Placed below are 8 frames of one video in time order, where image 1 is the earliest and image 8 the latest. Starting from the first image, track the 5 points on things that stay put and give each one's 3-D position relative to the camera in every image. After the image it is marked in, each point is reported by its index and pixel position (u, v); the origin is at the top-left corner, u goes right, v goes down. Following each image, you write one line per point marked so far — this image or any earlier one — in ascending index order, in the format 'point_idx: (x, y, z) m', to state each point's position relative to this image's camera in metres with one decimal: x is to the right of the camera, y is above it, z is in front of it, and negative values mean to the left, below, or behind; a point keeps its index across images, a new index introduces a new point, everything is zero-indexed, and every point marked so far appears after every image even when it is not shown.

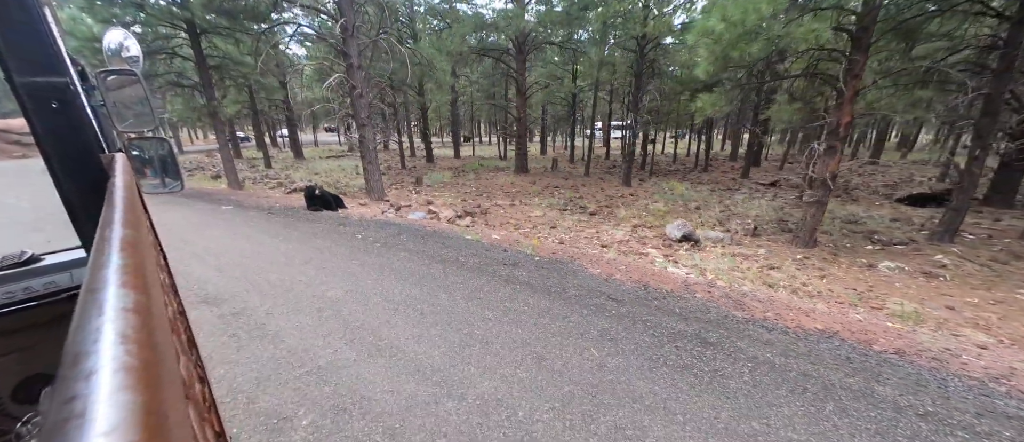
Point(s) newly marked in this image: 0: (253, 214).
0: (-5.3, +0.2, +7.5) m
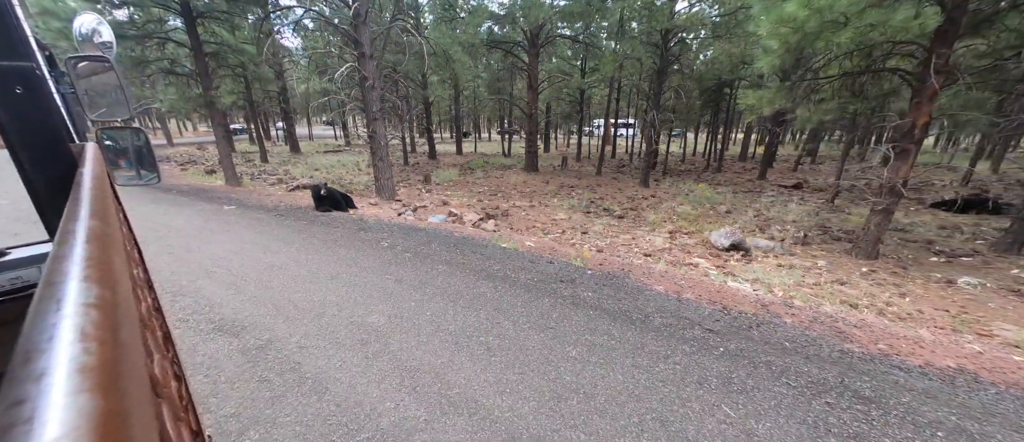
0: (-4.8, +0.1, +6.9) m
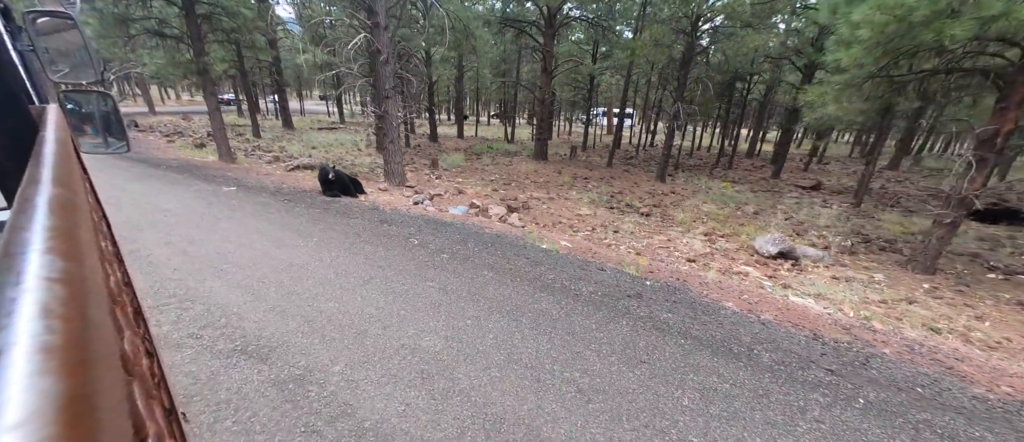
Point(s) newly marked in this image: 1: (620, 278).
0: (-4.3, +0.4, +6.2) m
1: (+1.2, -0.6, +3.9) m
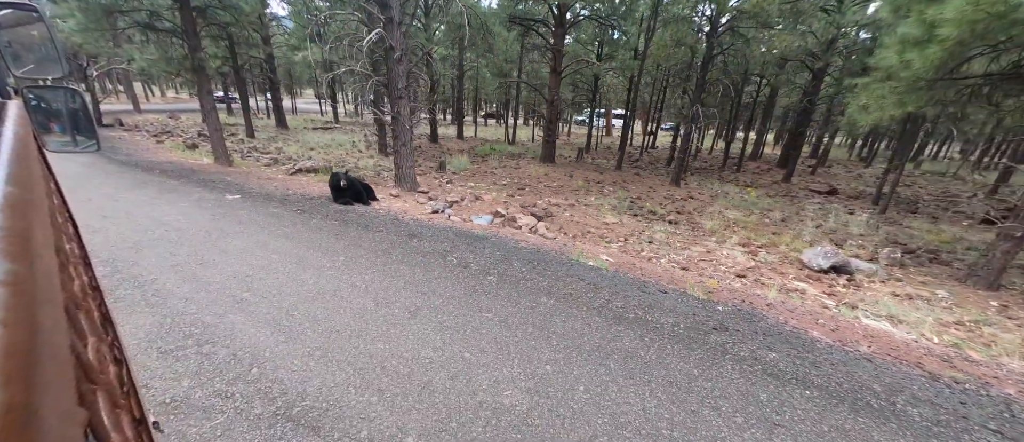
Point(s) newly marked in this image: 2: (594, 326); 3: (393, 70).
0: (-3.8, +0.2, +5.7) m
1: (+1.7, -0.8, +3.5) m
2: (+0.6, -0.8, +2.9) m
3: (-2.6, +3.3, +8.0) m
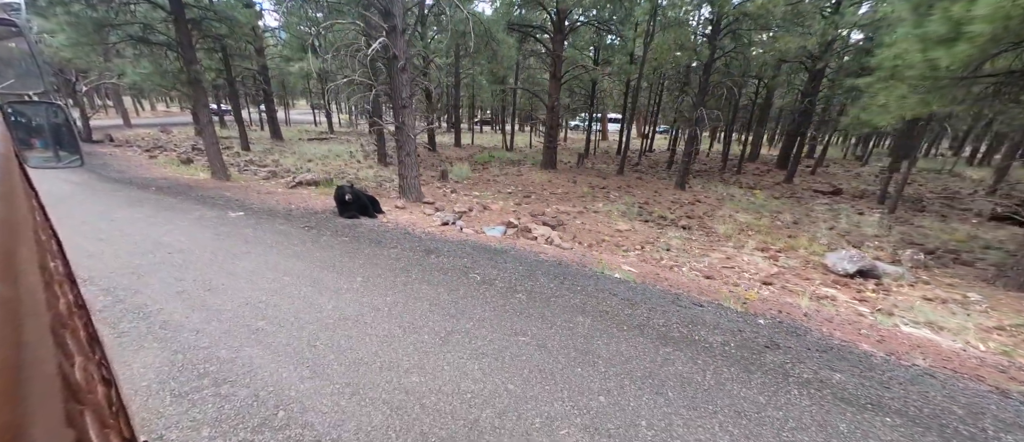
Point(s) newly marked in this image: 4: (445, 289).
0: (-3.5, -0.1, +5.5) m
1: (+2.0, -0.9, +3.3) m
2: (+0.9, -0.9, +2.7) m
3: (-2.5, +3.0, +7.8) m
4: (-0.6, -0.7, +3.5) m
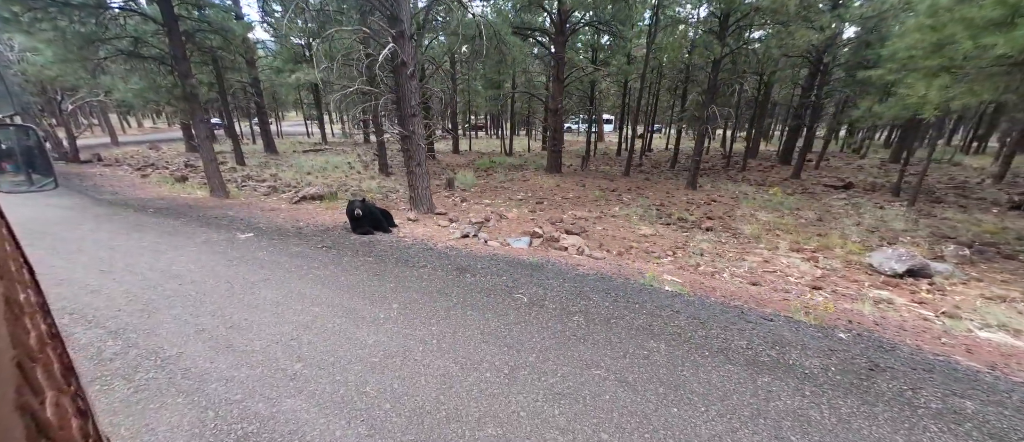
0: (-3.1, -0.3, +5.1) m
1: (+2.5, -0.9, +3.0) m
2: (+1.4, -1.0, +2.4) m
3: (-2.2, +2.7, +7.5) m
4: (-0.2, -0.8, +3.2) m
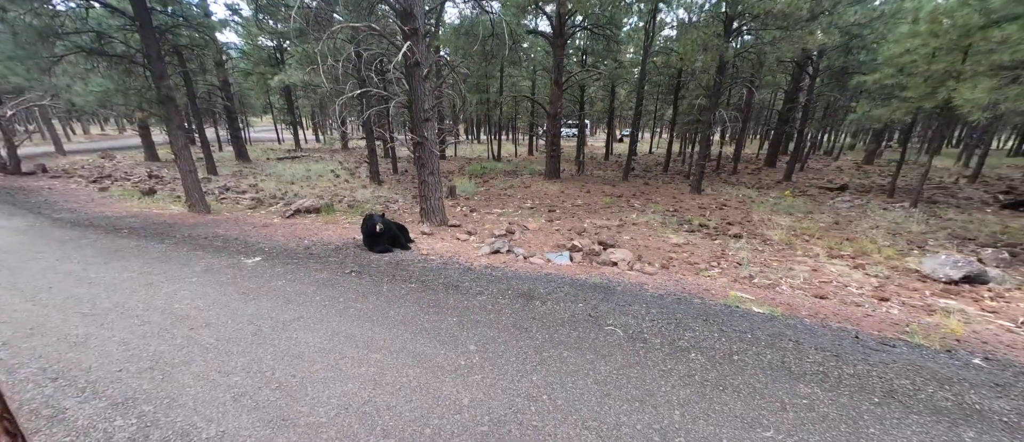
0: (-2.5, -0.6, +4.4) m
1: (+3.3, -1.0, +2.7) m
2: (+2.2, -1.1, +2.0) m
3: (-1.8, +2.5, +6.9) m
4: (+0.6, -1.0, +2.7) m
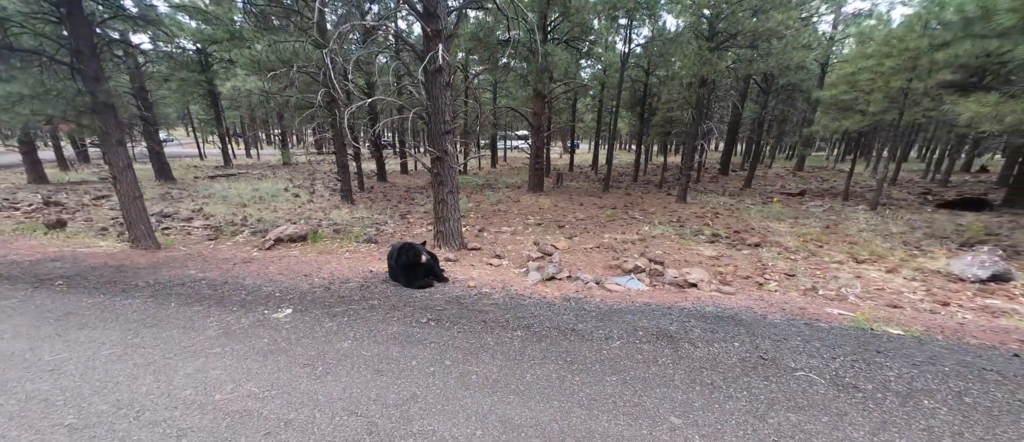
0: (-1.4, -1.0, +3.5) m
1: (+4.5, -1.1, +2.7) m
2: (+3.7, -1.2, +1.8) m
3: (-1.2, +2.0, +6.1) m
4: (+1.9, -1.2, +2.3) m
